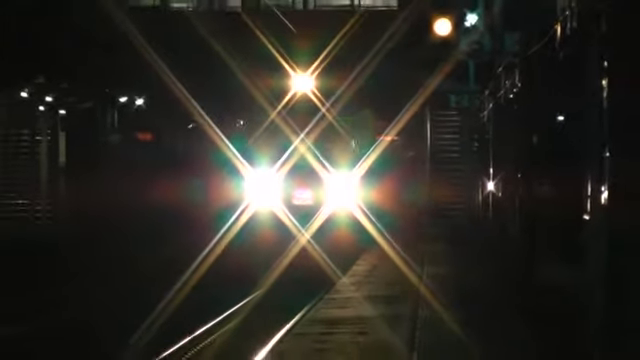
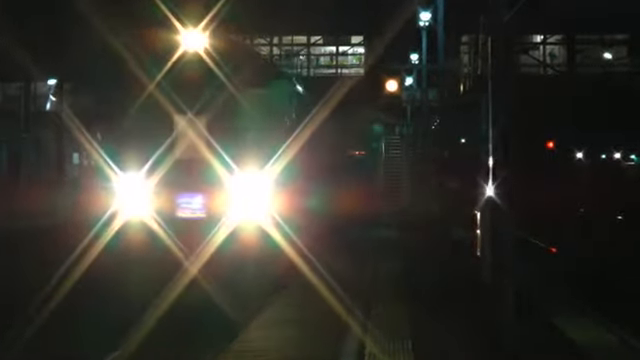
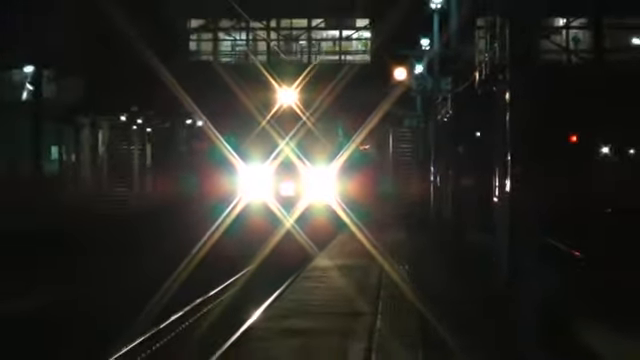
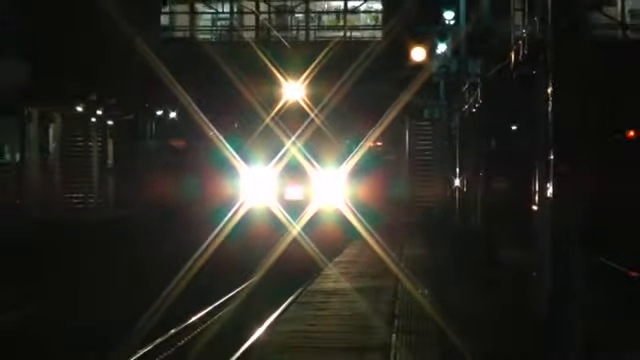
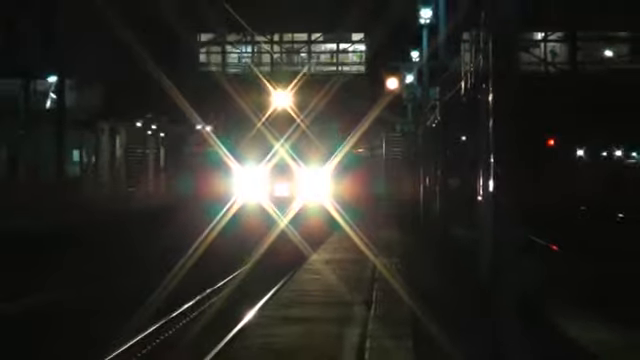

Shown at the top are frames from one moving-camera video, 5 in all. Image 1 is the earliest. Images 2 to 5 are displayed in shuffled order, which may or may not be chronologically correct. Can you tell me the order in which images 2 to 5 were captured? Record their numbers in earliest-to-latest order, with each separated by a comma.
4, 3, 5, 2
